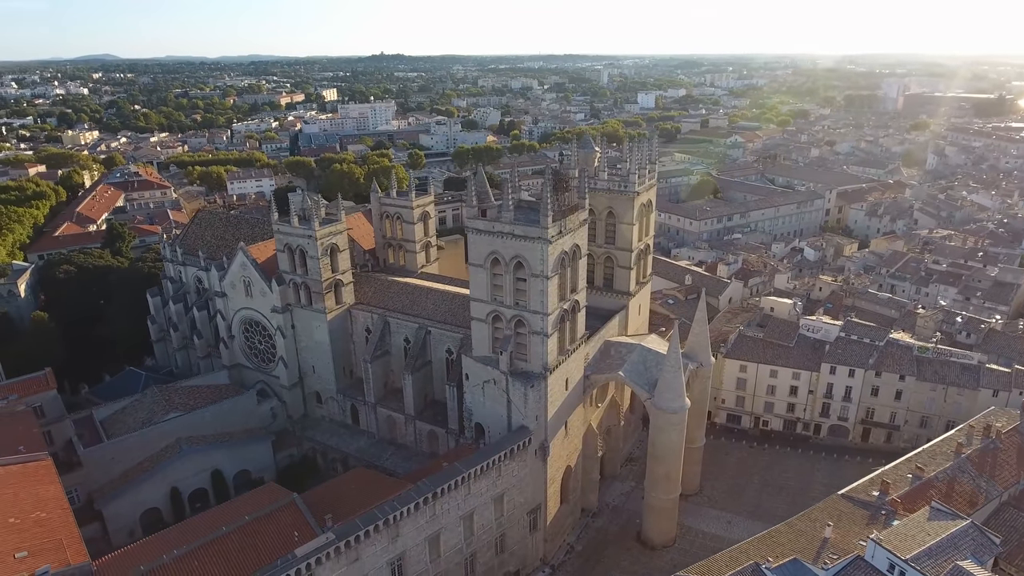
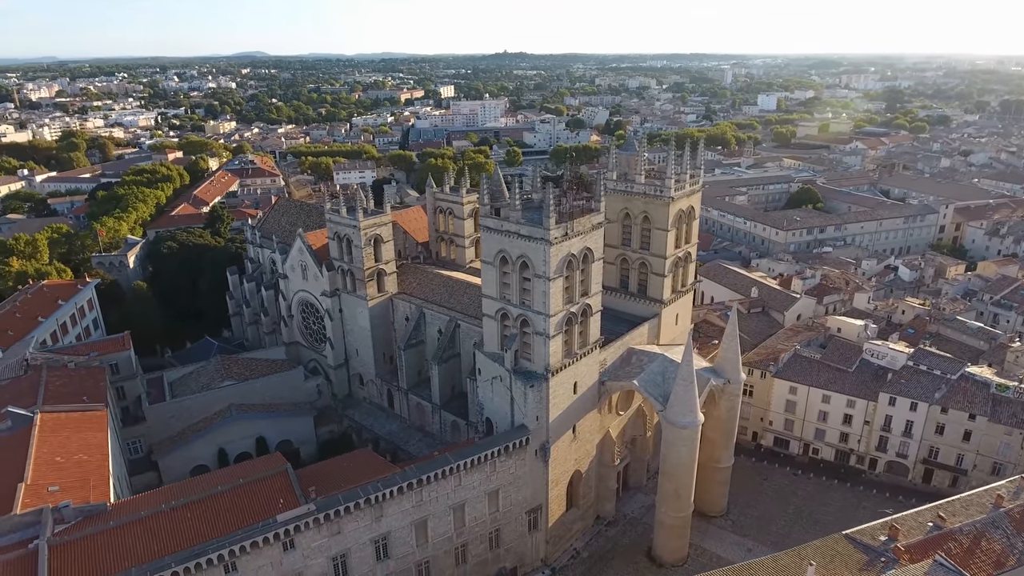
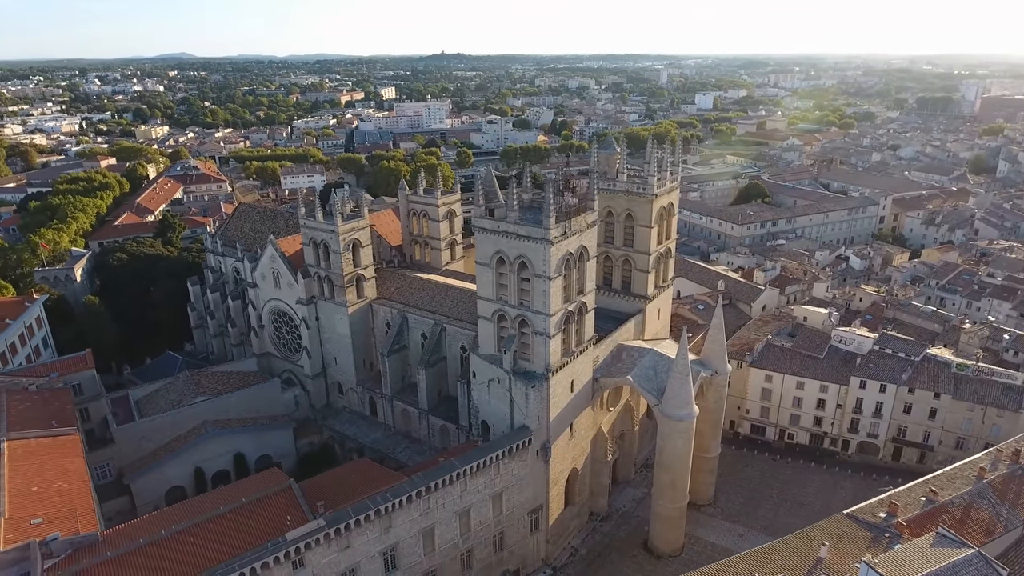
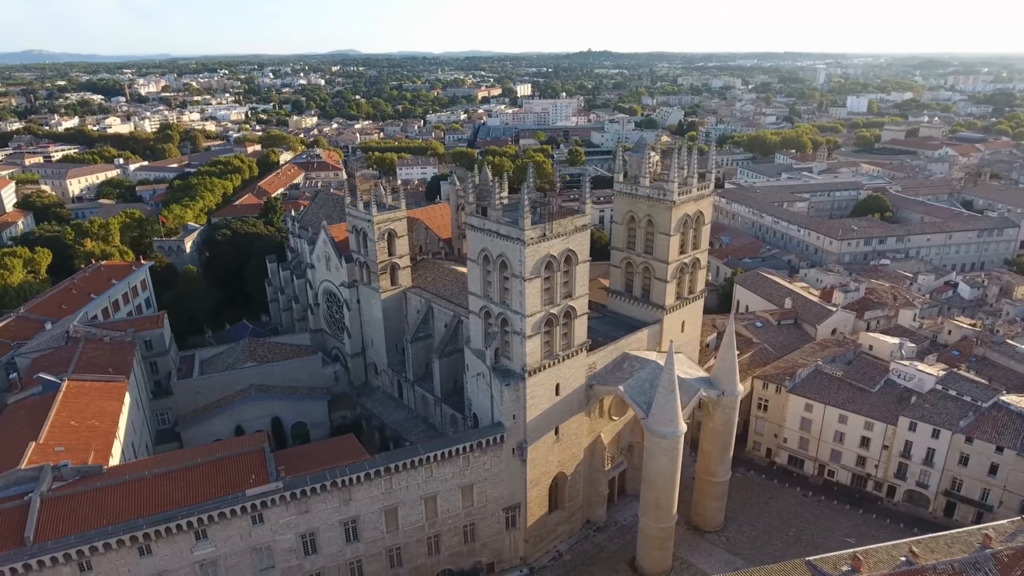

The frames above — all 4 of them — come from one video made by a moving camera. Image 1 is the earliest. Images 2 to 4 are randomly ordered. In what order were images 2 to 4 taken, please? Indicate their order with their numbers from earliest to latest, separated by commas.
3, 2, 4
